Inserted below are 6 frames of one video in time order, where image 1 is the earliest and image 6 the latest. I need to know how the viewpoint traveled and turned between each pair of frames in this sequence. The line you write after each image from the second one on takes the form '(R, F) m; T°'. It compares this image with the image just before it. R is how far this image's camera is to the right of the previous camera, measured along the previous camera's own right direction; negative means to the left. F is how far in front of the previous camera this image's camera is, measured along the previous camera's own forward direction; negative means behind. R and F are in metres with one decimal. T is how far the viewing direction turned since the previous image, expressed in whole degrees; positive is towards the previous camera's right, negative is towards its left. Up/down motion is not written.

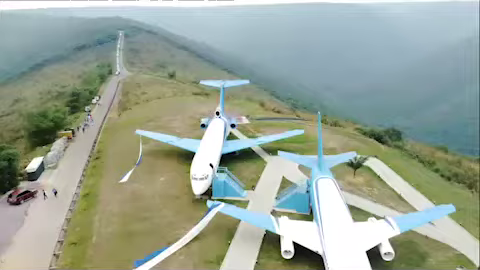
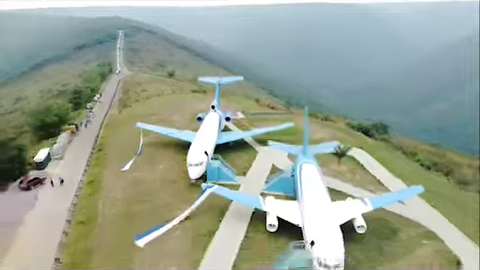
(+0.3, -1.2) m; 0°
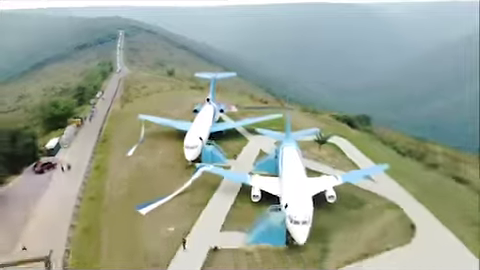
(+0.4, -1.8) m; 0°
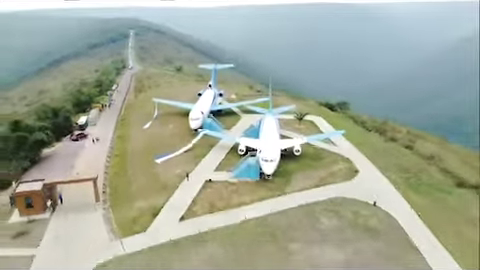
(+0.8, -4.3) m; -1°
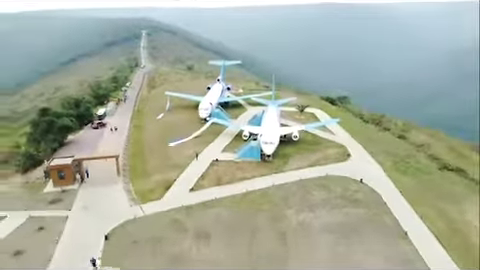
(+0.3, -1.9) m; -2°
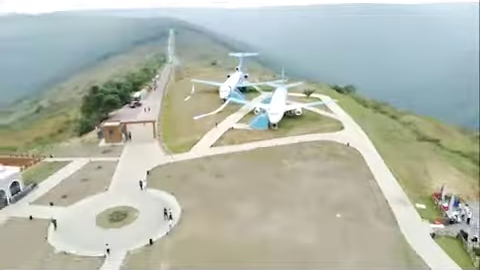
(+0.7, -3.9) m; -4°
